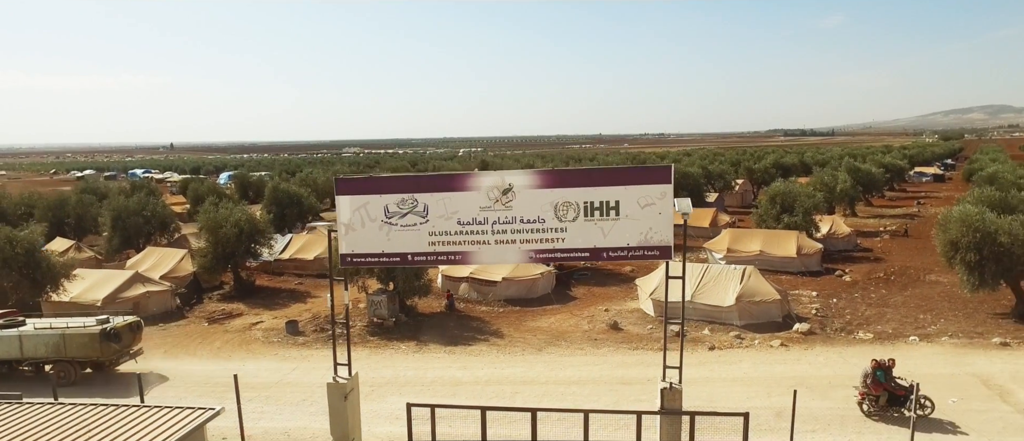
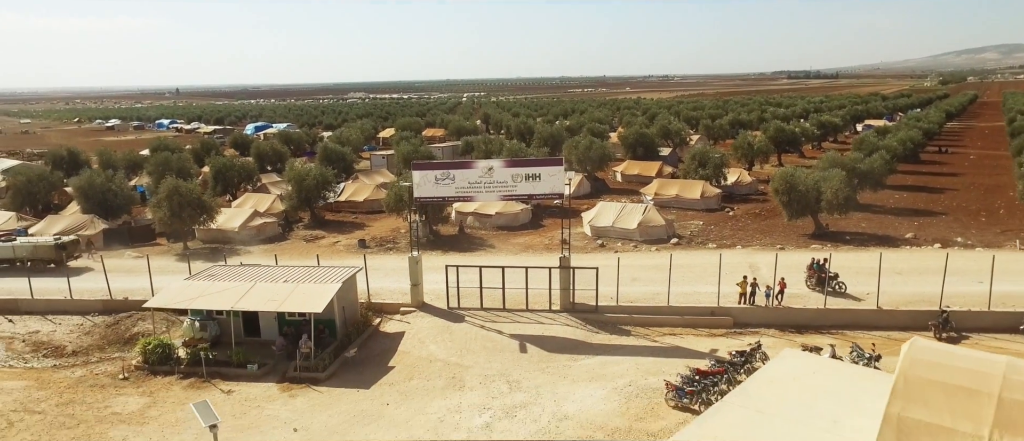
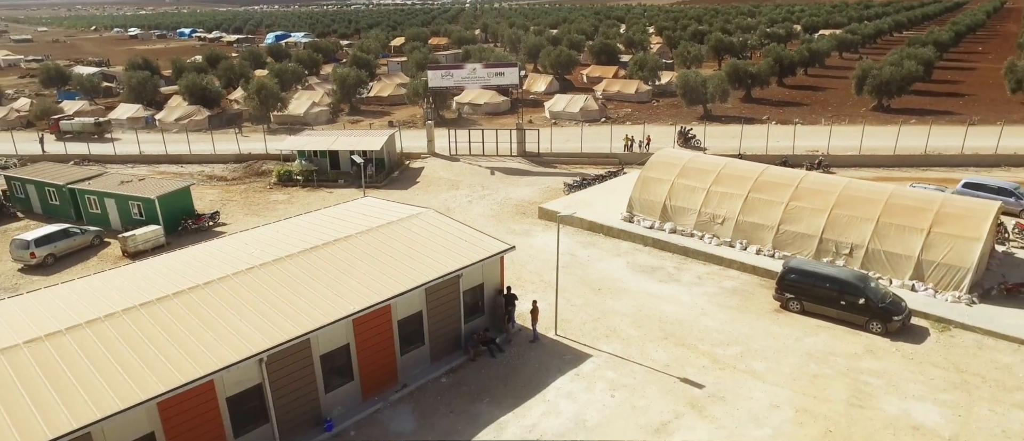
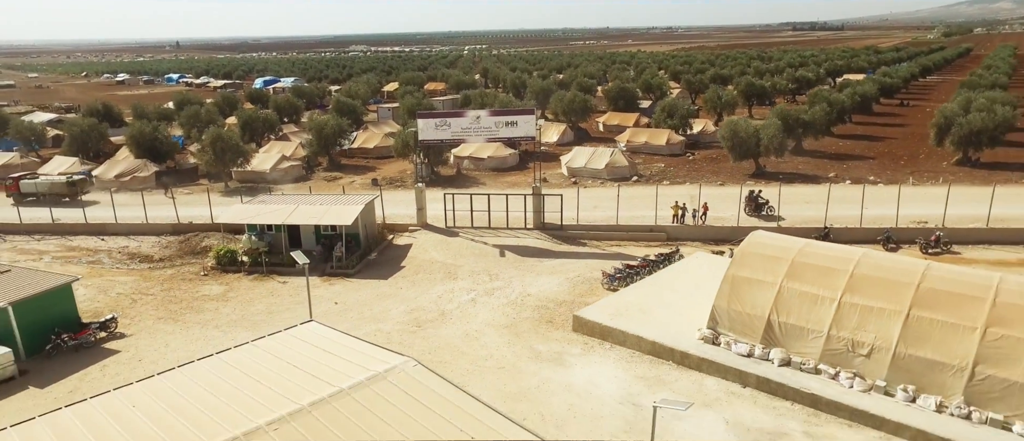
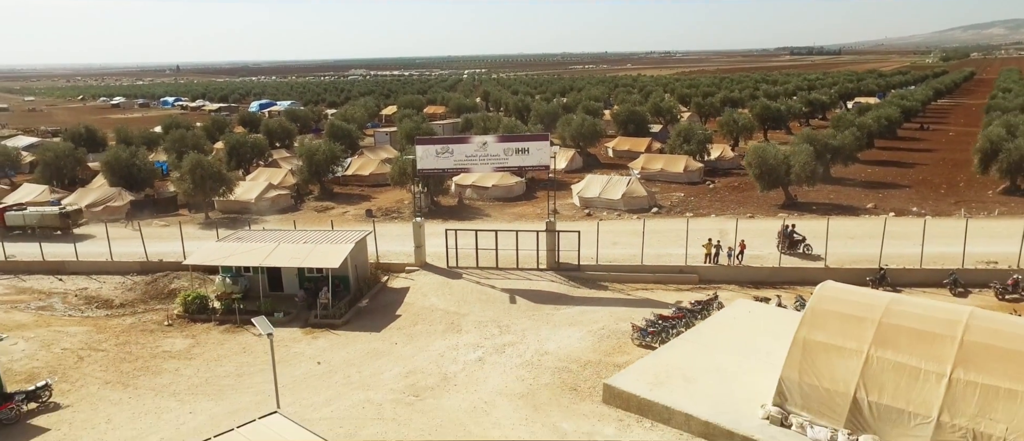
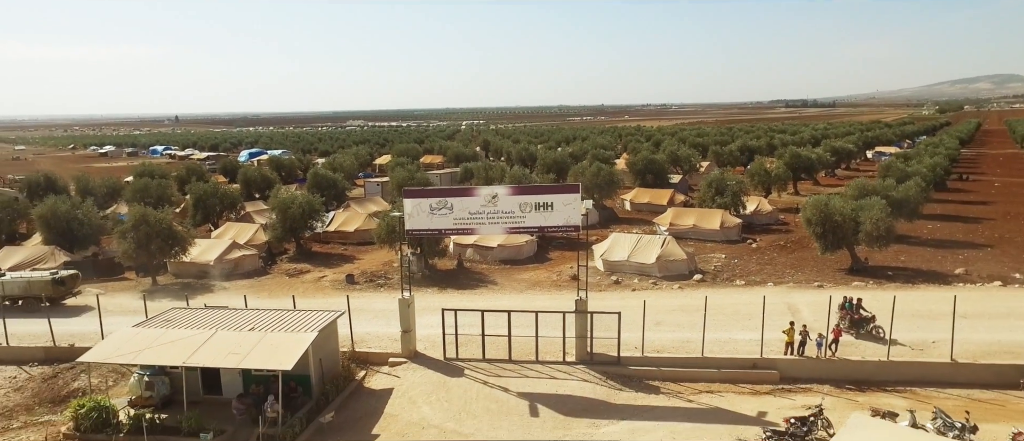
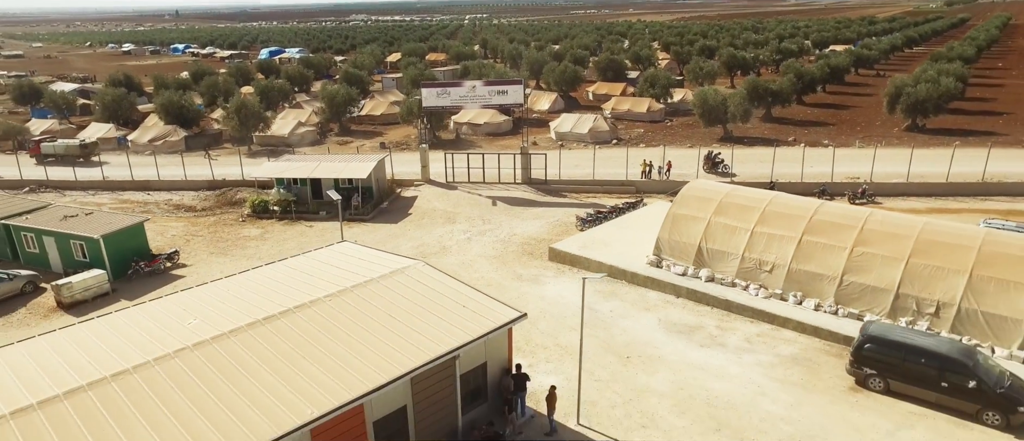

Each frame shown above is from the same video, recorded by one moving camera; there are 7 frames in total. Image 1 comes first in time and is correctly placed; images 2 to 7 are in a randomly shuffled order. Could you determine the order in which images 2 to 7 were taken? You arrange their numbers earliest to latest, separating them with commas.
6, 2, 5, 4, 7, 3
